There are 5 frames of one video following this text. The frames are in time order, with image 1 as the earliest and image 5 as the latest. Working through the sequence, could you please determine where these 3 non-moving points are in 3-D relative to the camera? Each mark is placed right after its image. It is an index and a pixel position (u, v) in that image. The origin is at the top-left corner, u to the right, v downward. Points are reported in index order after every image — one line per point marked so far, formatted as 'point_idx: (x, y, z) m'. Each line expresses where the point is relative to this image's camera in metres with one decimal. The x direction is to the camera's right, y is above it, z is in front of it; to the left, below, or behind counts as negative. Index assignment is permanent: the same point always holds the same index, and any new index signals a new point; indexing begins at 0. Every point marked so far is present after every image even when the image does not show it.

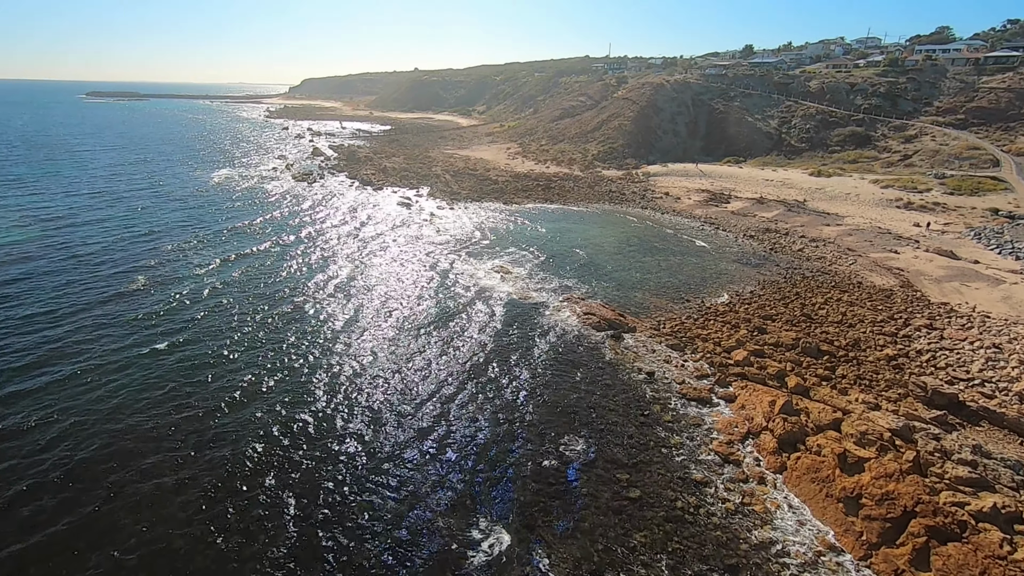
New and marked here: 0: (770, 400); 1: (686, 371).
0: (+8.3, -3.6, +17.0) m
1: (+6.5, -3.1, +19.8) m
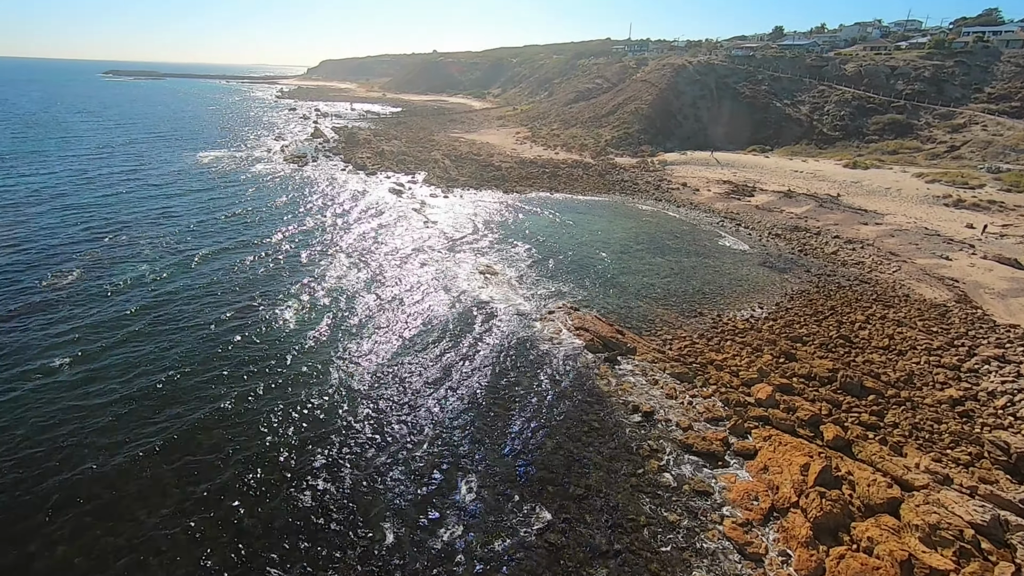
0: (+7.2, -4.3, +13.1) m
1: (+5.5, -3.7, +15.8) m
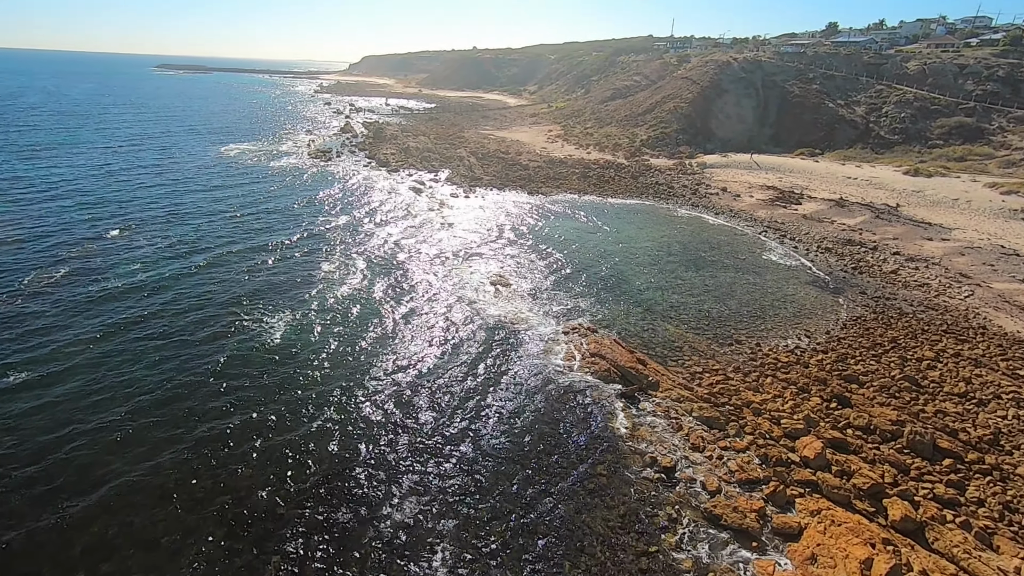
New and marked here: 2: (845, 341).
0: (+6.8, -5.1, +10.3) m
1: (+5.3, -4.5, +13.2) m
2: (+12.5, -2.0, +19.9) m
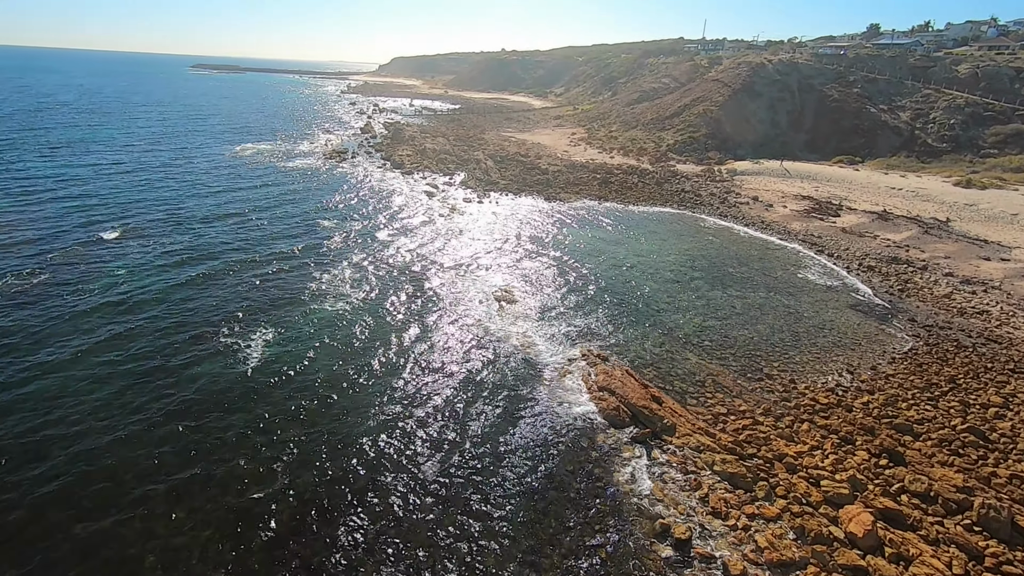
0: (+6.3, -5.9, +8.0) m
1: (+4.9, -5.3, +10.9) m
2: (+12.5, -3.0, +17.3) m
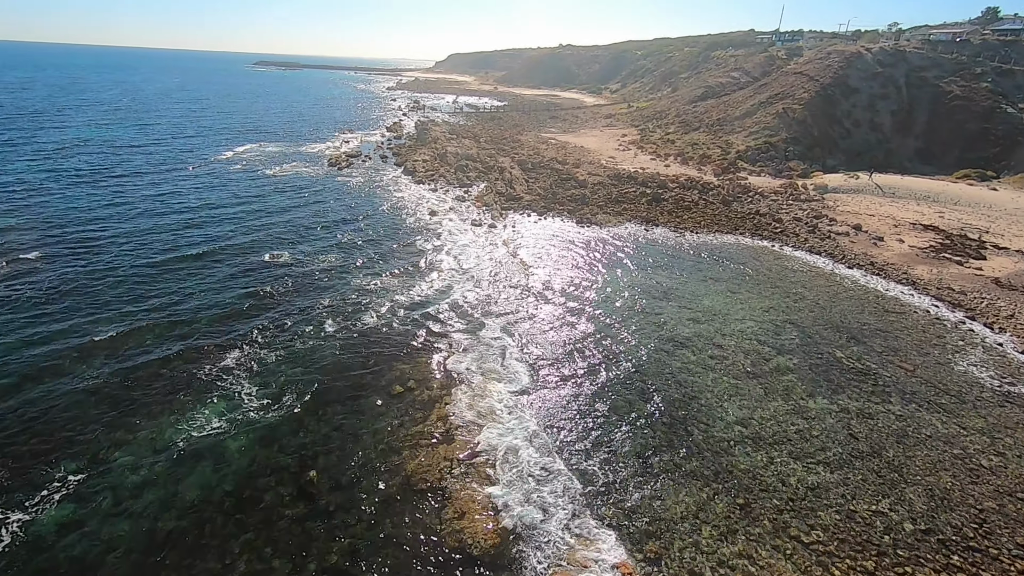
0: (+4.1, -9.0, -0.6) m
1: (+3.1, -8.2, +2.4) m
2: (+11.3, -6.2, +8.1) m
